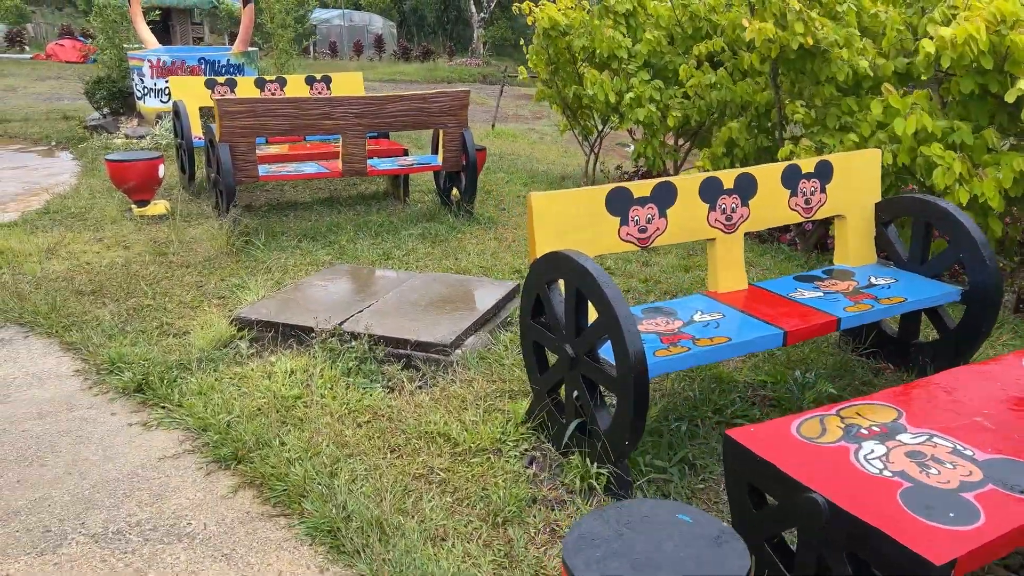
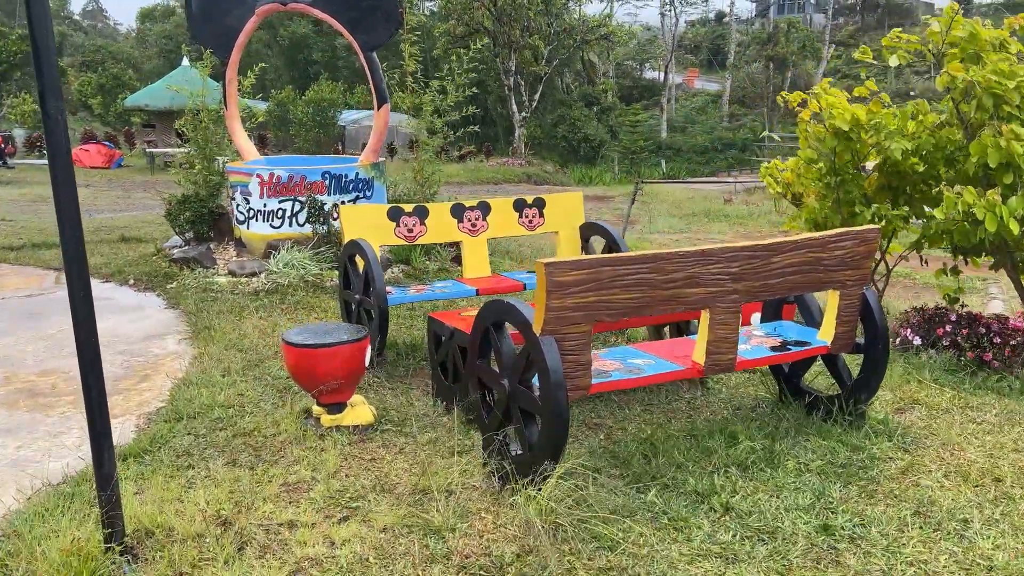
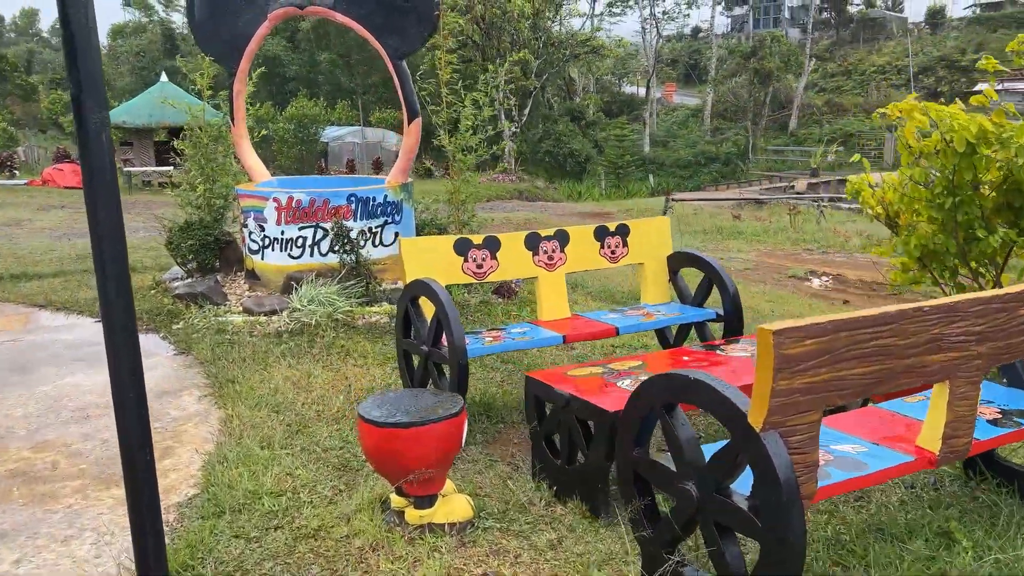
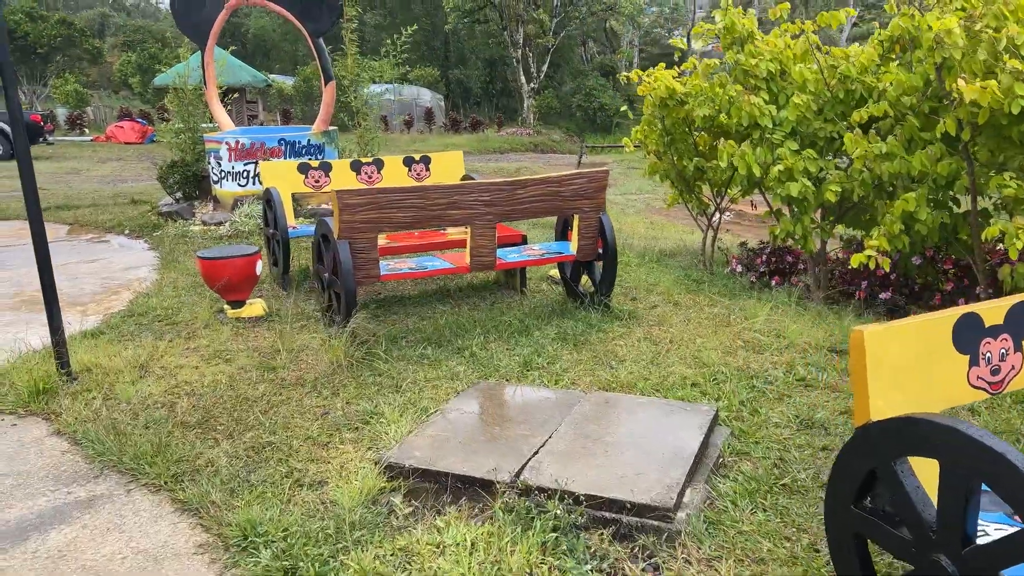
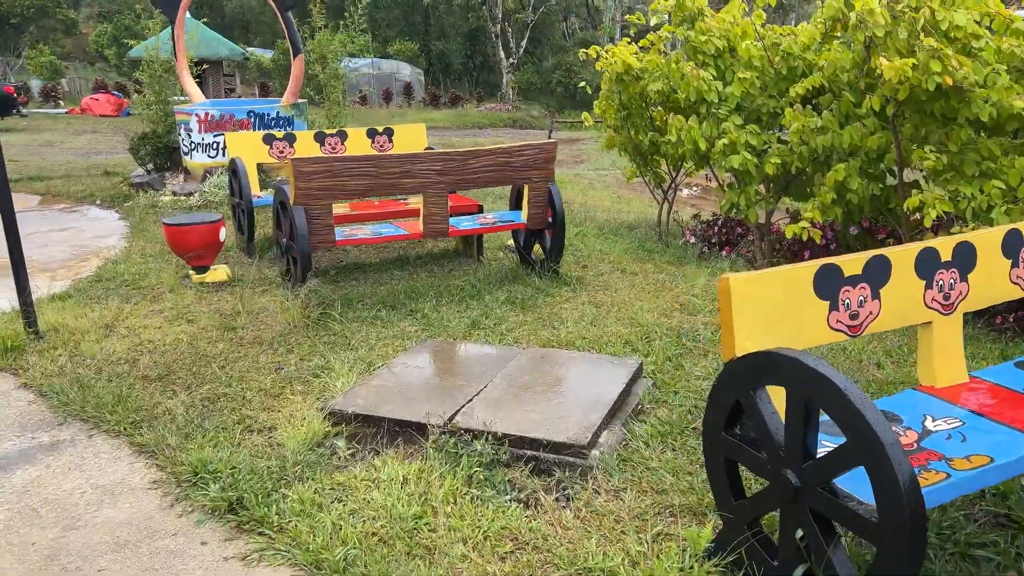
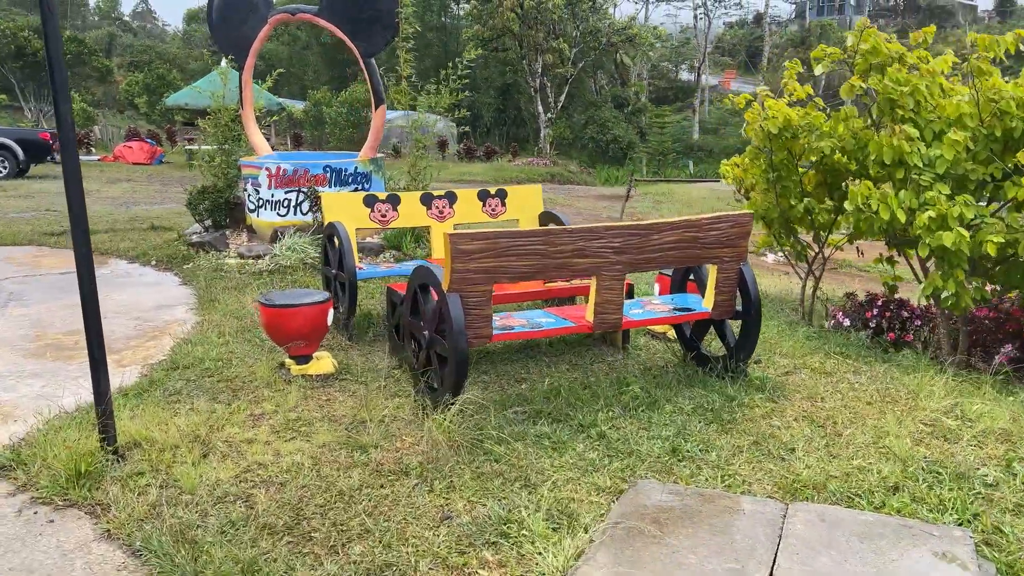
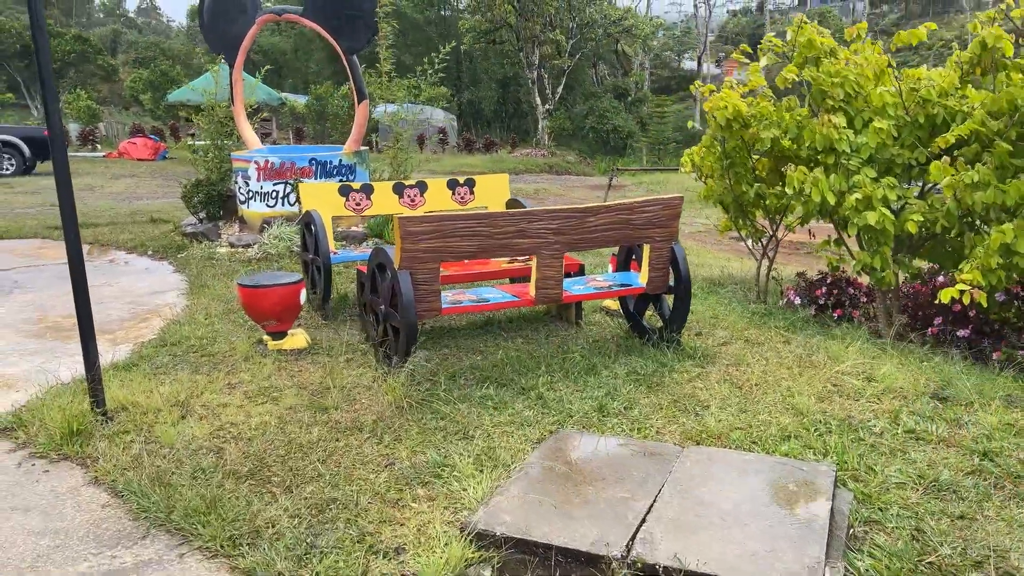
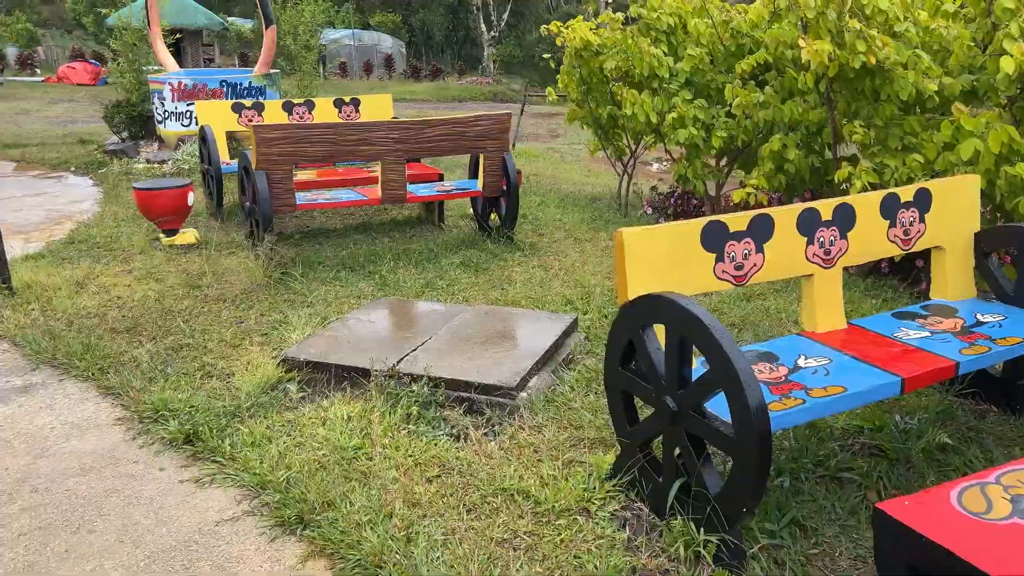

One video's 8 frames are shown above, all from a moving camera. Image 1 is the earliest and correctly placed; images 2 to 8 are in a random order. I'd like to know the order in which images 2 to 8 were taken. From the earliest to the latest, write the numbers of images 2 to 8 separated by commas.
8, 5, 4, 7, 6, 2, 3
